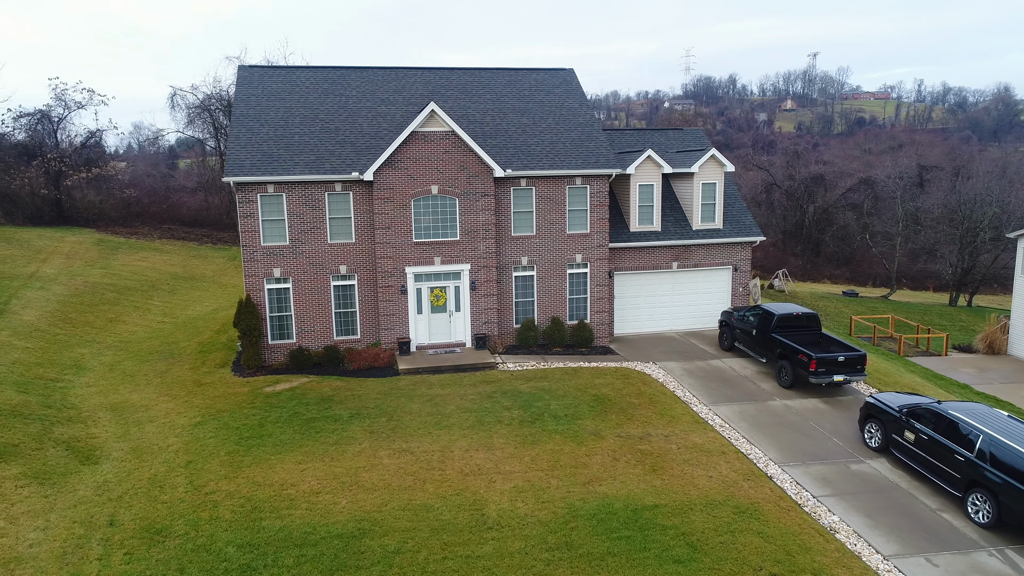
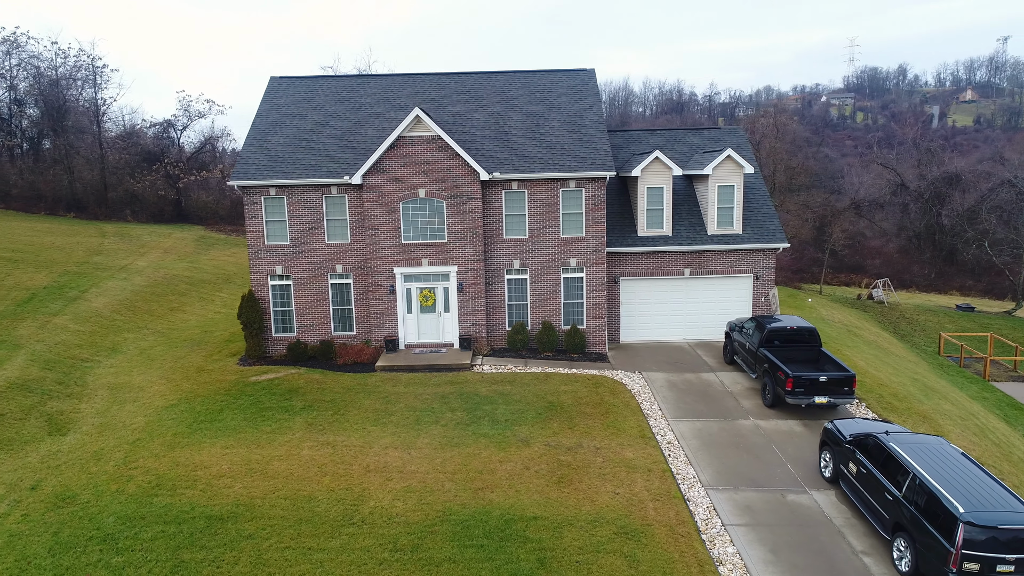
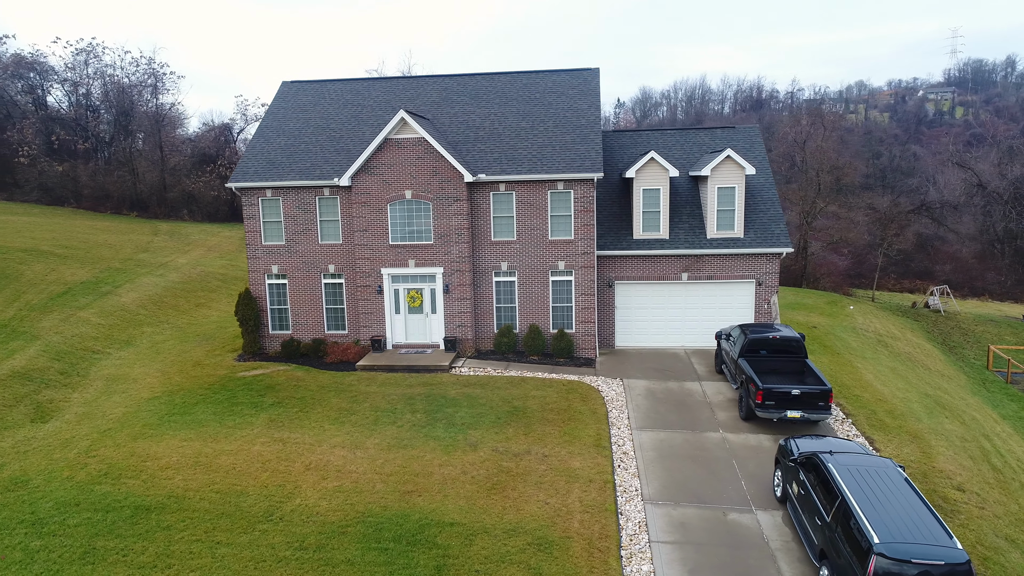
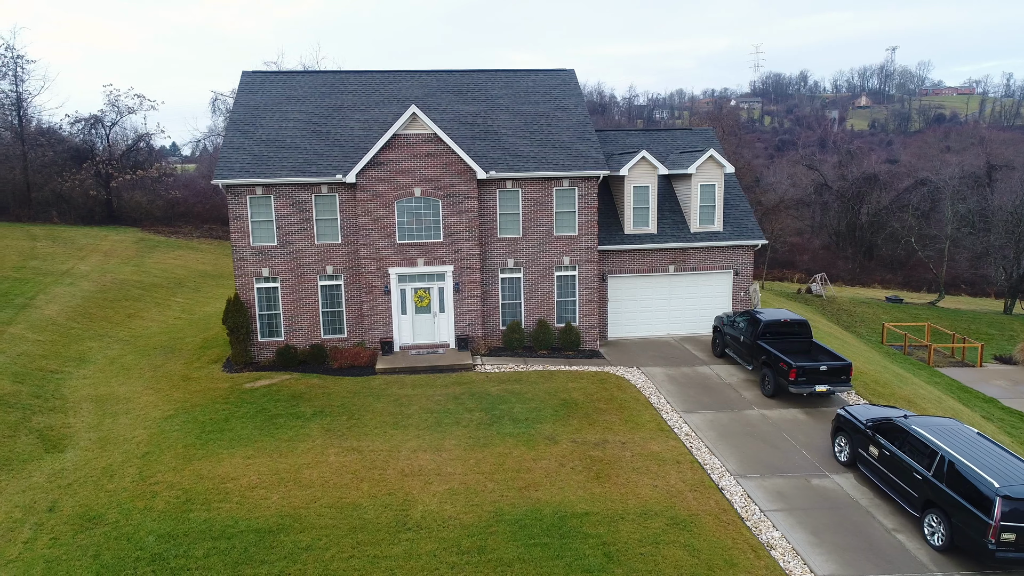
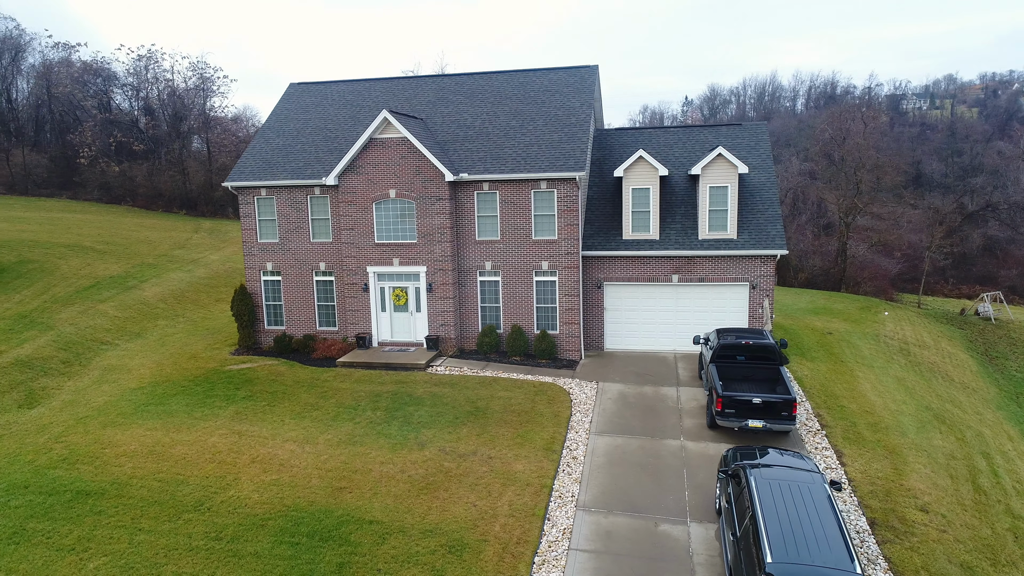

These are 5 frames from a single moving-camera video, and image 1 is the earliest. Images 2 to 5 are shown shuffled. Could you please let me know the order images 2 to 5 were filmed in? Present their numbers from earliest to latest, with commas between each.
4, 2, 3, 5
